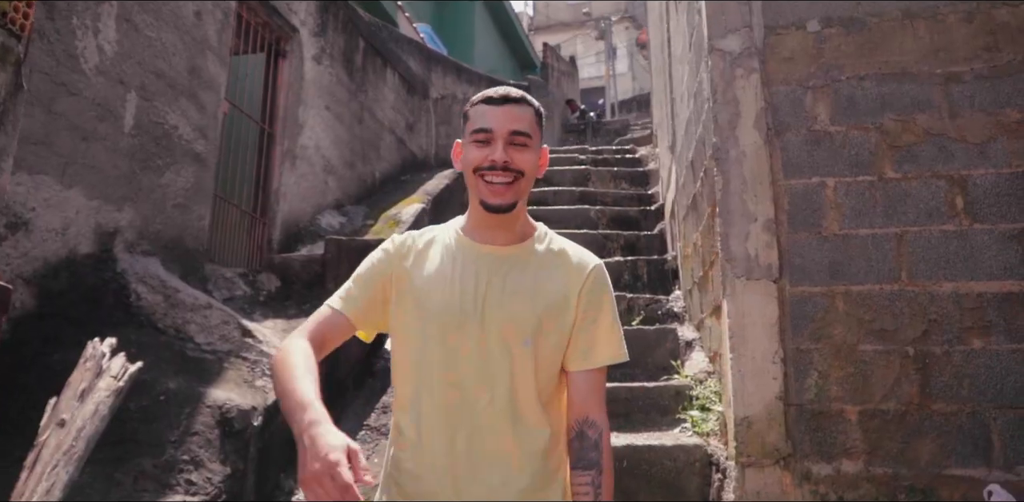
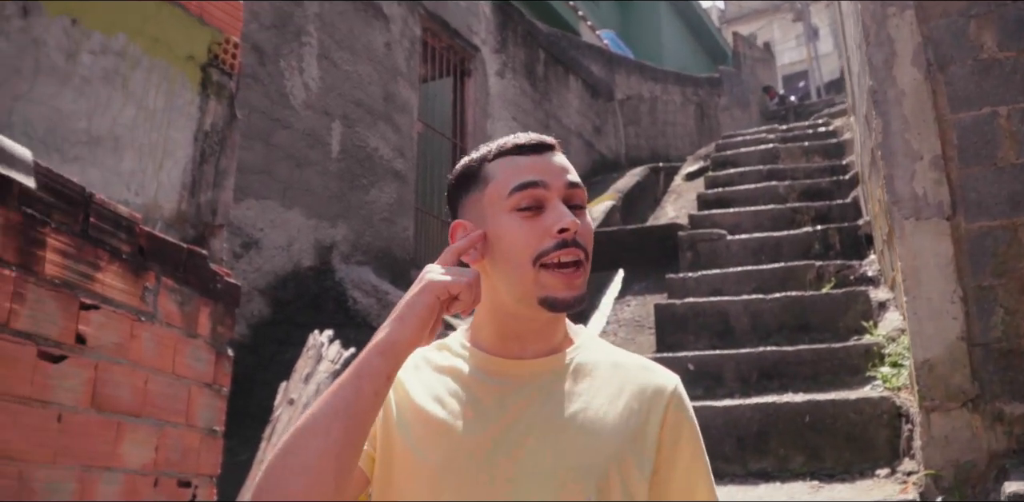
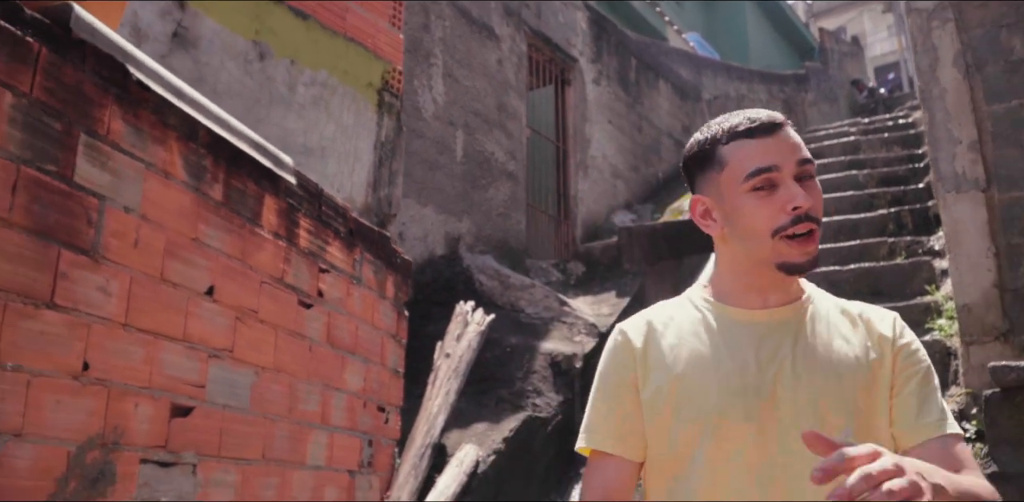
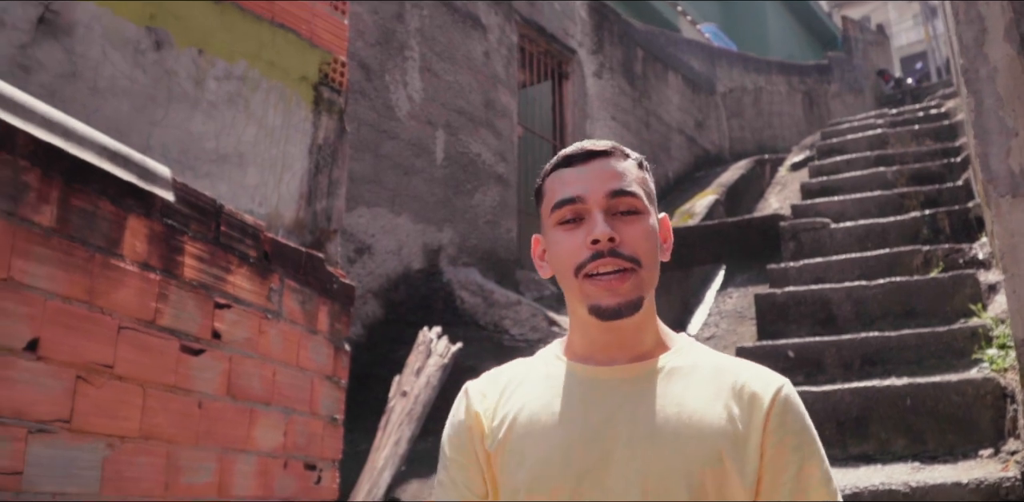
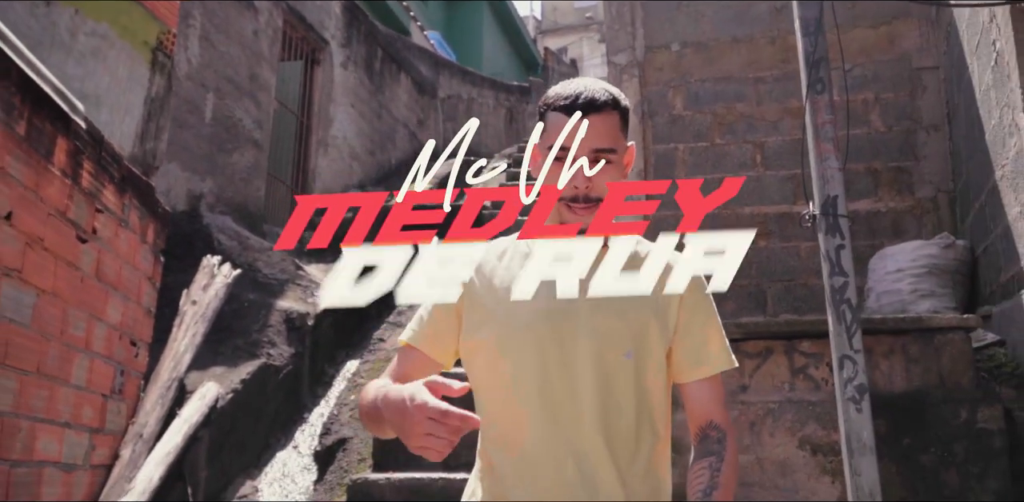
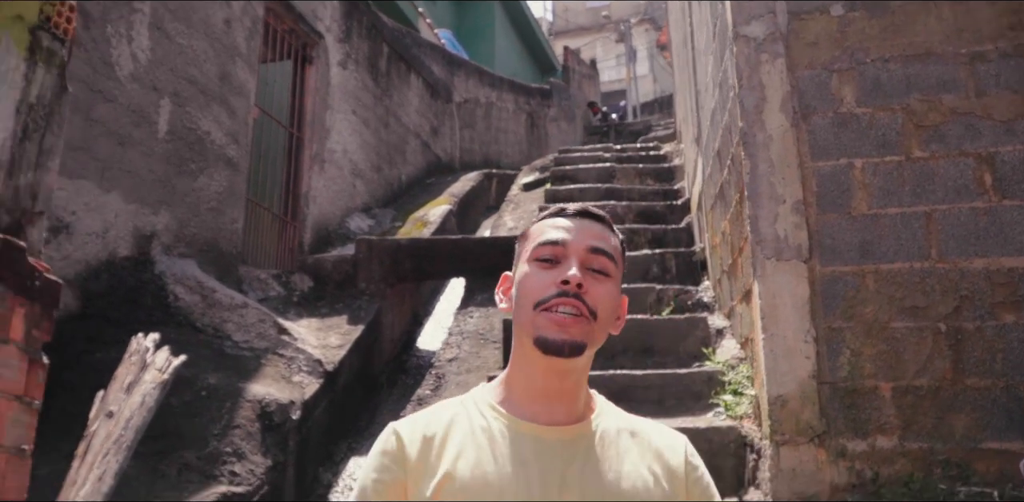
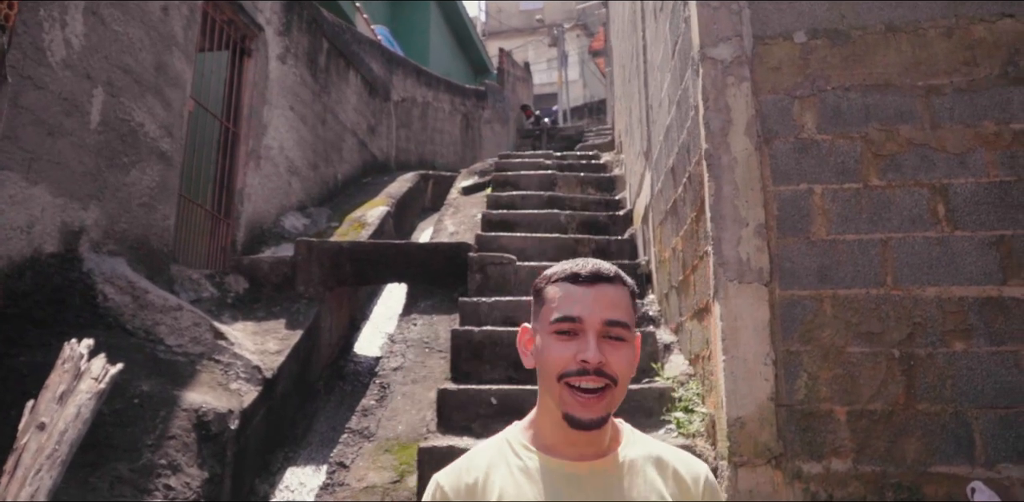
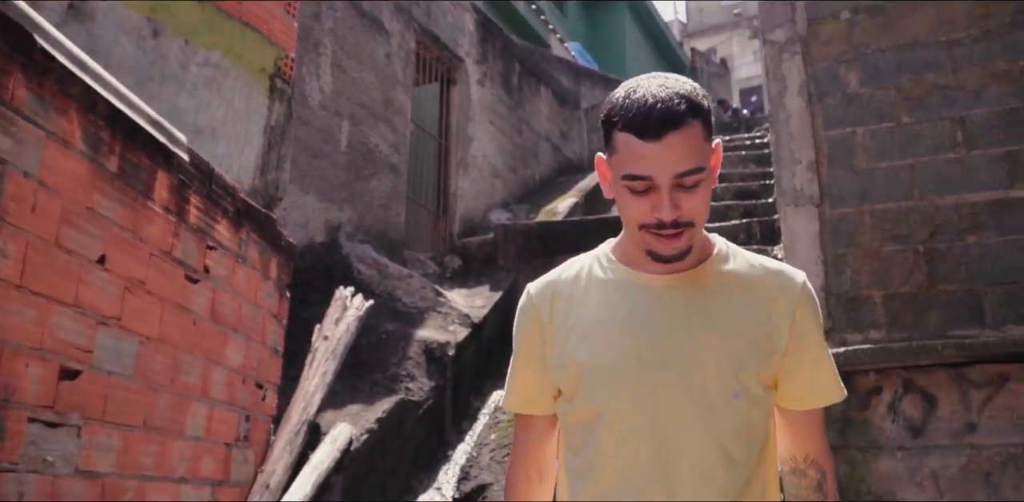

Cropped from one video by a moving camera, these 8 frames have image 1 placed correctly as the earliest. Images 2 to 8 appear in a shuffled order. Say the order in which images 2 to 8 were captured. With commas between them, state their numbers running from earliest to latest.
7, 6, 2, 4, 3, 8, 5
